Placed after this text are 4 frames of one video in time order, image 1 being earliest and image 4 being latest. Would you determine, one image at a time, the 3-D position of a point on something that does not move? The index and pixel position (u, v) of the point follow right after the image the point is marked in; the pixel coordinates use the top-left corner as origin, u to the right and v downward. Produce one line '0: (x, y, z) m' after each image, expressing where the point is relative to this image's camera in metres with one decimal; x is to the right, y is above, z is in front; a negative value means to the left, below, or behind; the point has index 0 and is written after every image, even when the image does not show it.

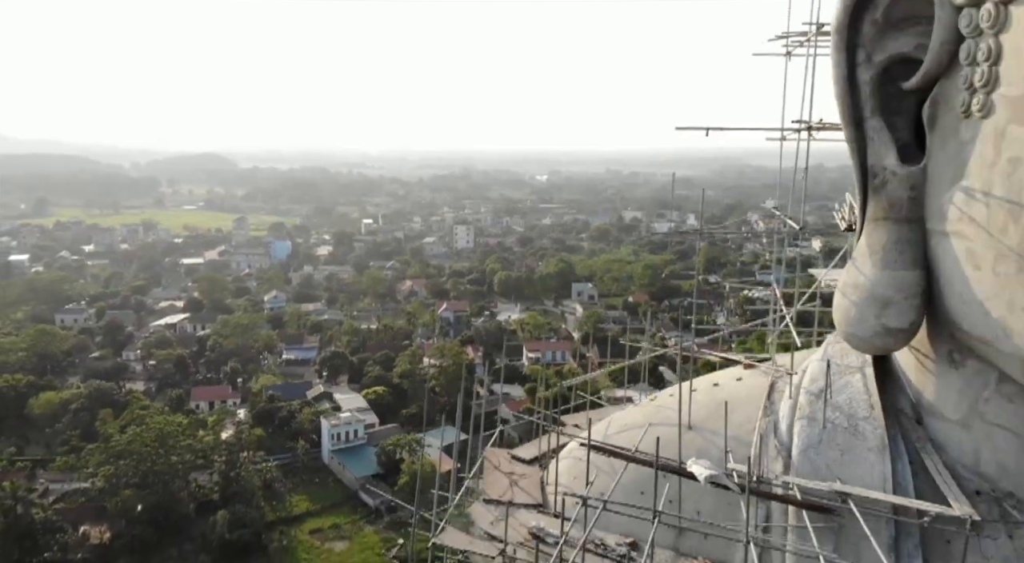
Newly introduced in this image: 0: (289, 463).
0: (-4.5, -3.7, +16.3) m
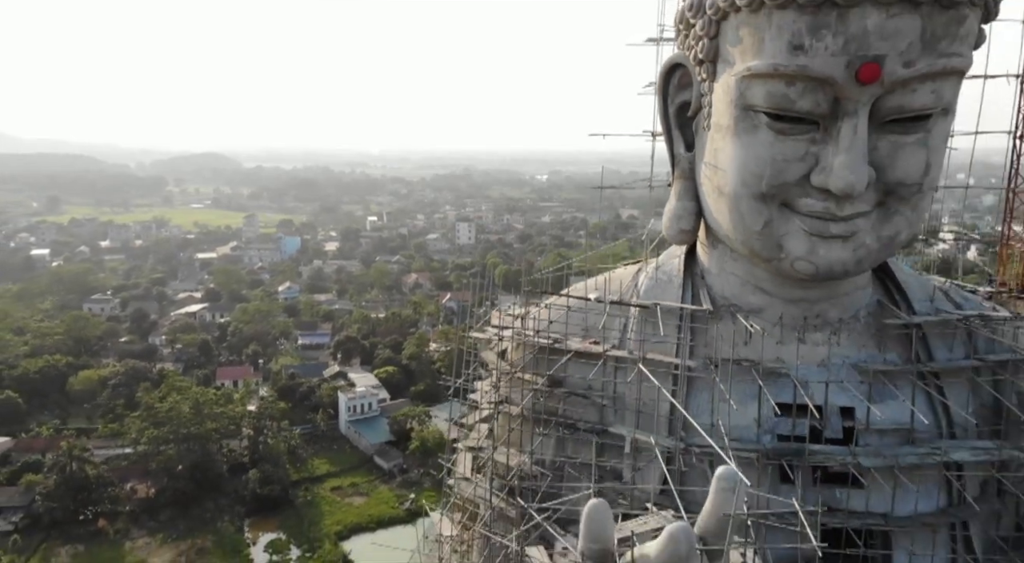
0: (-4.5, -3.4, +17.9) m
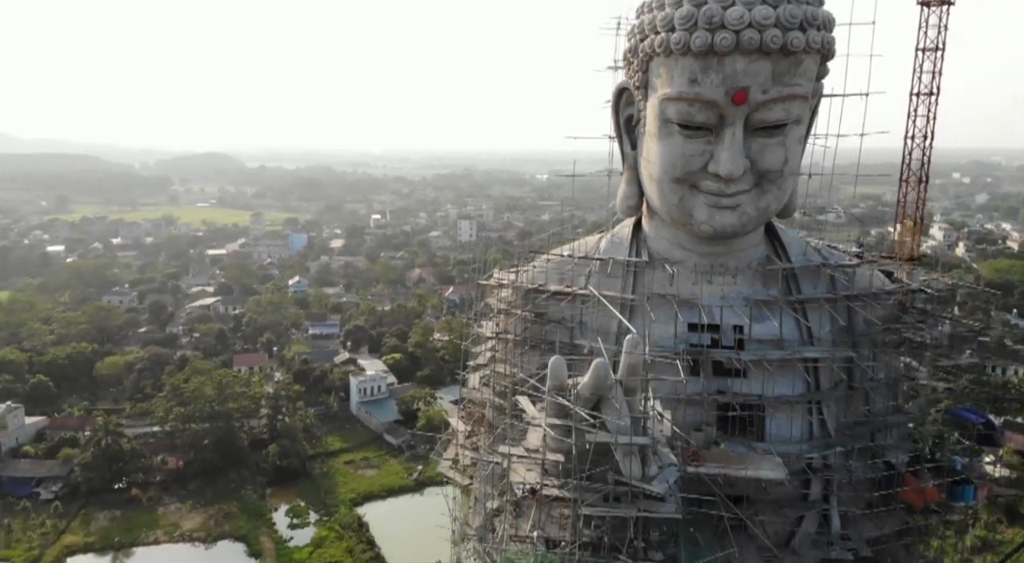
0: (-4.6, -3.2, +19.2) m
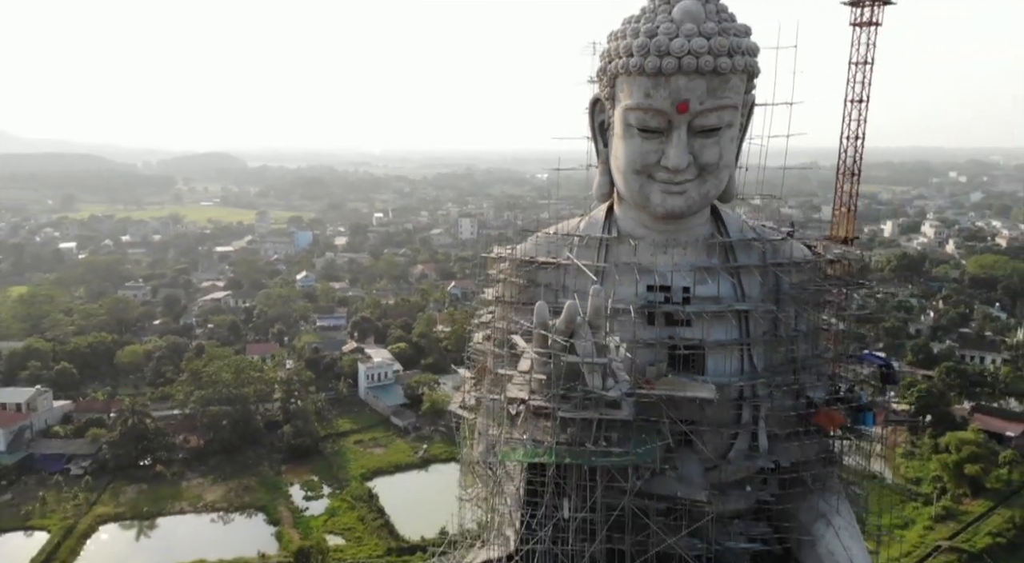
0: (-4.6, -2.9, +20.3) m
